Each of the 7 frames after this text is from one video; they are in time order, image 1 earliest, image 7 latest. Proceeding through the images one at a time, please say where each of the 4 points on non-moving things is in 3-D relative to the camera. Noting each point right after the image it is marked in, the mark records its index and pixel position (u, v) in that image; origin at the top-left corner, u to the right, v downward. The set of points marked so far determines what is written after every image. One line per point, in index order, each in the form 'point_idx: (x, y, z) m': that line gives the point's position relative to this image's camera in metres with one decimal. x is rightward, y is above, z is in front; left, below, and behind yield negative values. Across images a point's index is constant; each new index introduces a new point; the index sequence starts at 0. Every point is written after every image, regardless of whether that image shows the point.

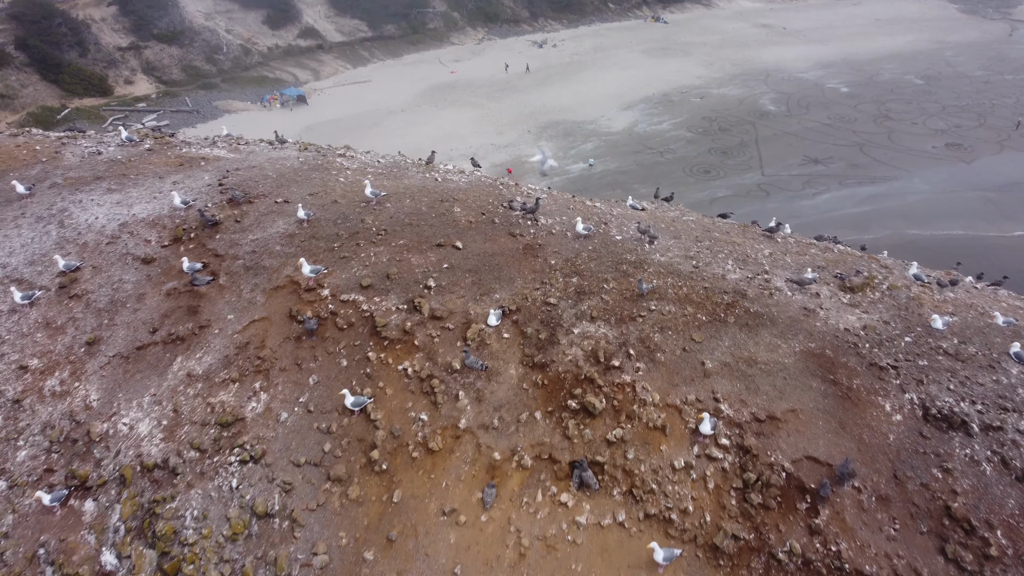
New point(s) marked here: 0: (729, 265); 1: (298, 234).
0: (+4.7, +0.5, +17.5) m
1: (-4.8, +1.2, +18.3) m
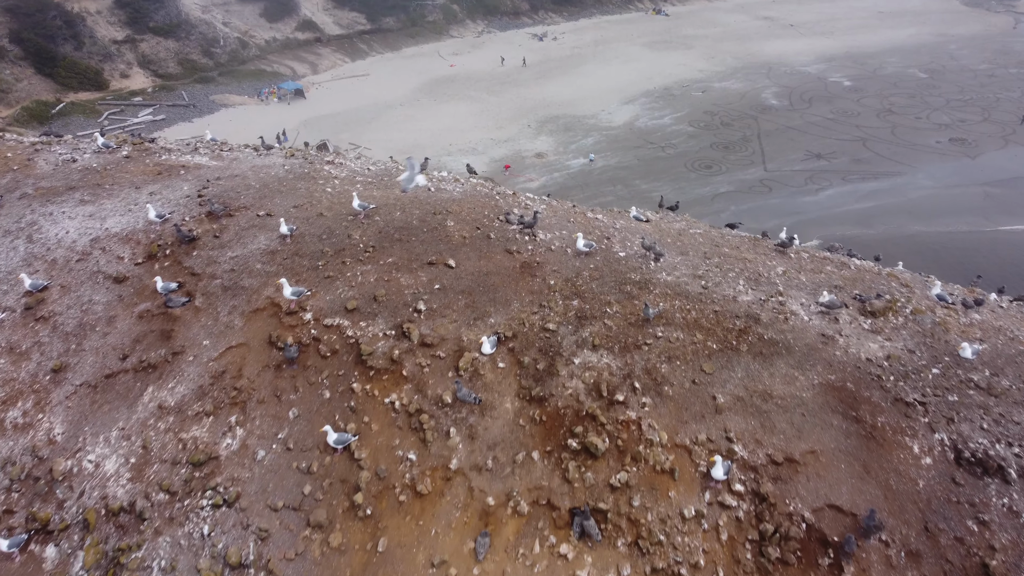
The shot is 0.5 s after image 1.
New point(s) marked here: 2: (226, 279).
0: (+4.6, 0.0, +16.4) m
1: (-4.9, +0.8, +17.2) m
2: (-5.8, +0.2, +16.6) m
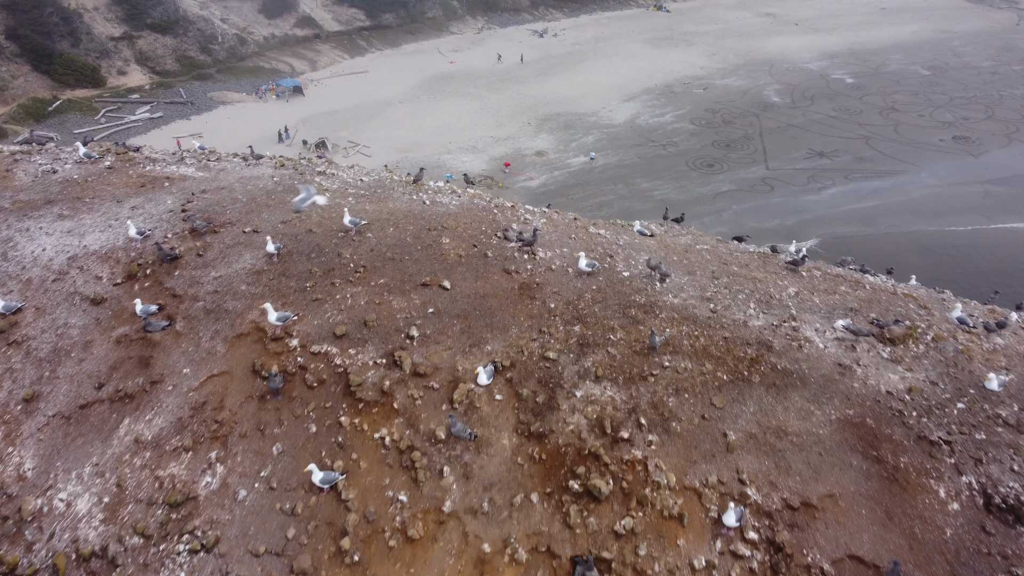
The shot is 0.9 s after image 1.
0: (+4.6, -0.4, +15.5) m
1: (-4.9, +0.4, +16.4) m
2: (-5.9, -0.3, +15.7) m
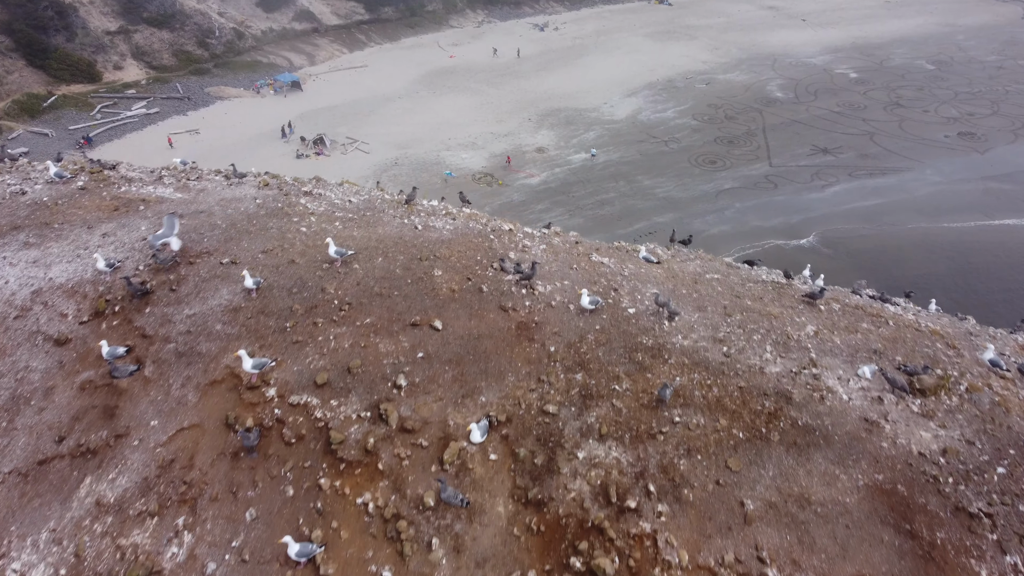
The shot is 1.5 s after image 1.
0: (+4.5, -1.1, +14.3) m
1: (-5.0, -0.4, +15.2) m
2: (-5.9, -1.0, +14.6) m
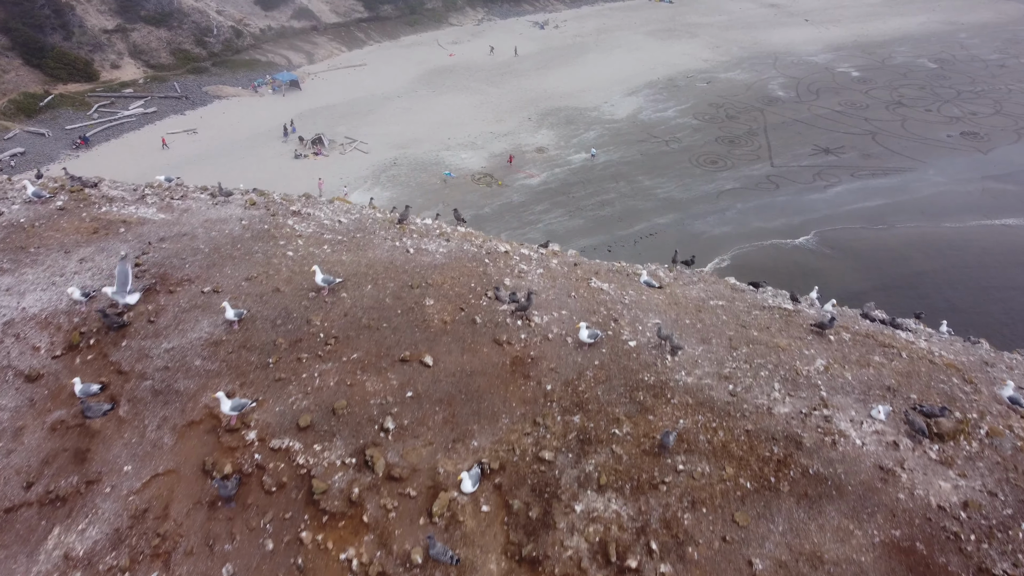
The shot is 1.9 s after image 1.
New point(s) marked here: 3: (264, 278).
0: (+4.4, -1.7, +13.6) m
1: (-5.1, -0.9, +14.4) m
2: (-6.0, -1.6, +13.8) m
3: (-4.9, +0.2, +16.0) m
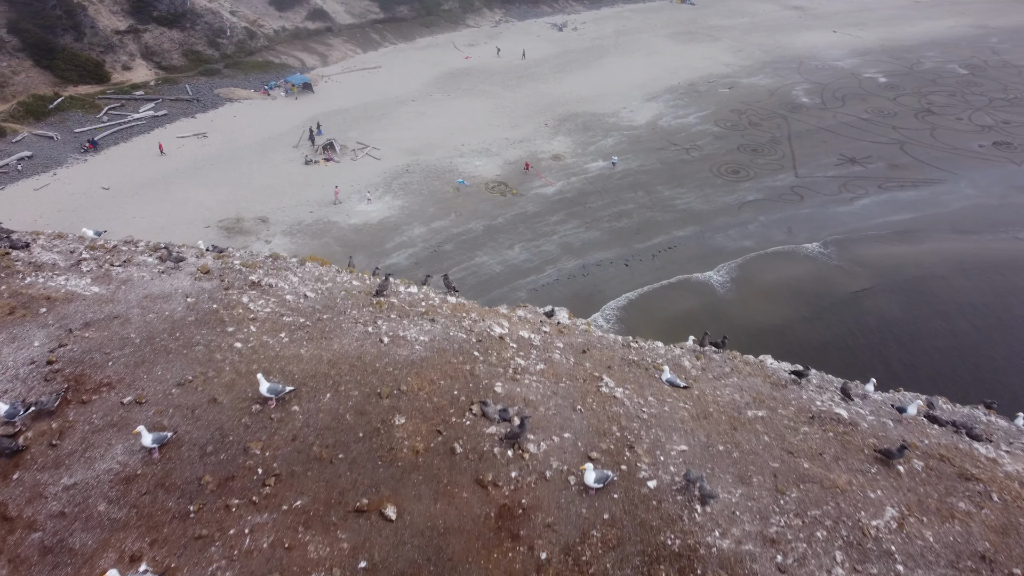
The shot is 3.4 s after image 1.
0: (+4.2, -3.6, +10.5) m
1: (-5.3, -2.7, +11.5) m
2: (-6.2, -3.3, +10.9) m
3: (-5.0, -1.5, +13.1) m
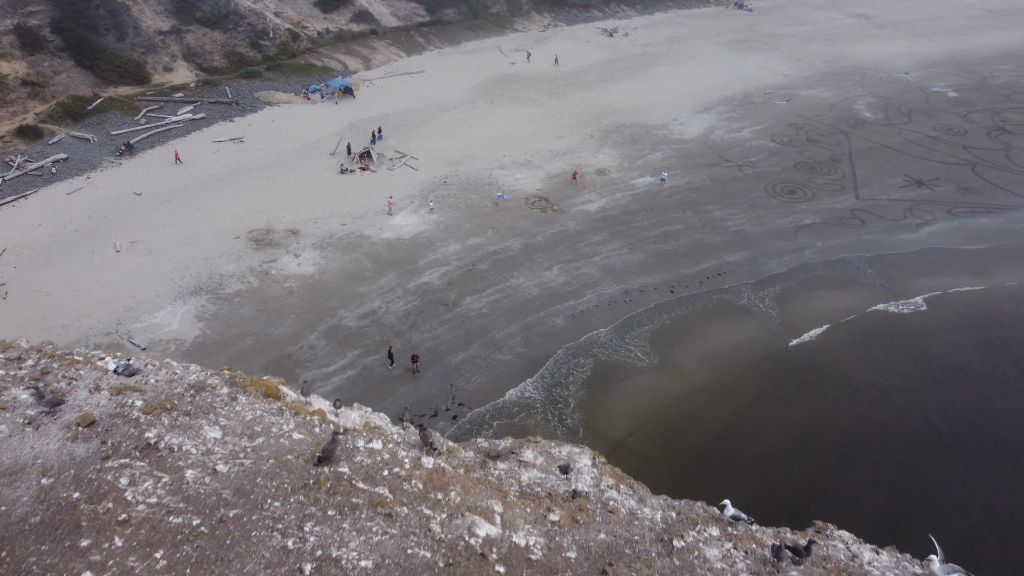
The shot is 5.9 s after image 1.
0: (+3.7, -6.2, +5.4) m
1: (-5.7, -5.0, +7.0) m
2: (-6.7, -5.6, +6.4) m
3: (-5.3, -3.9, +8.5) m
